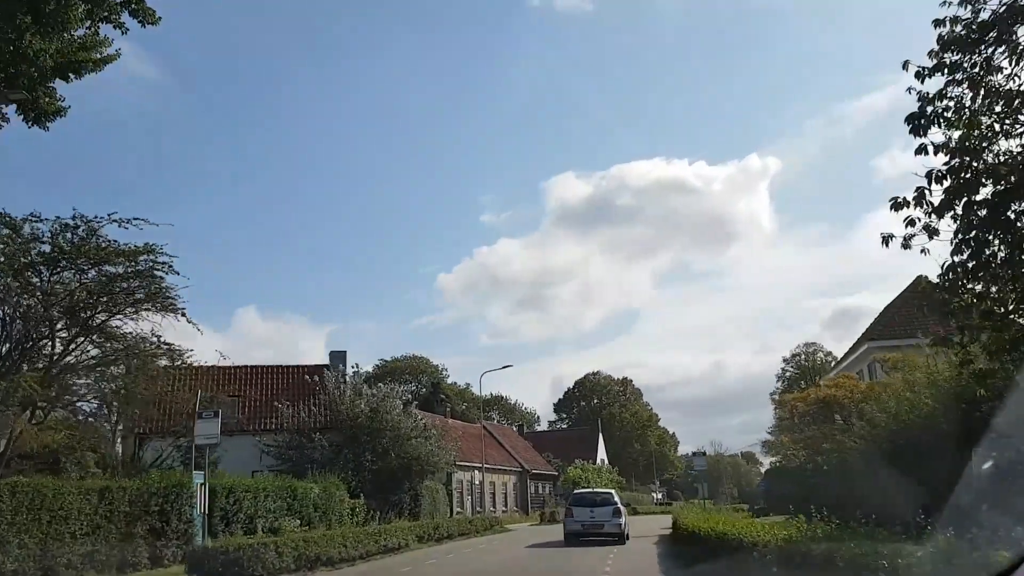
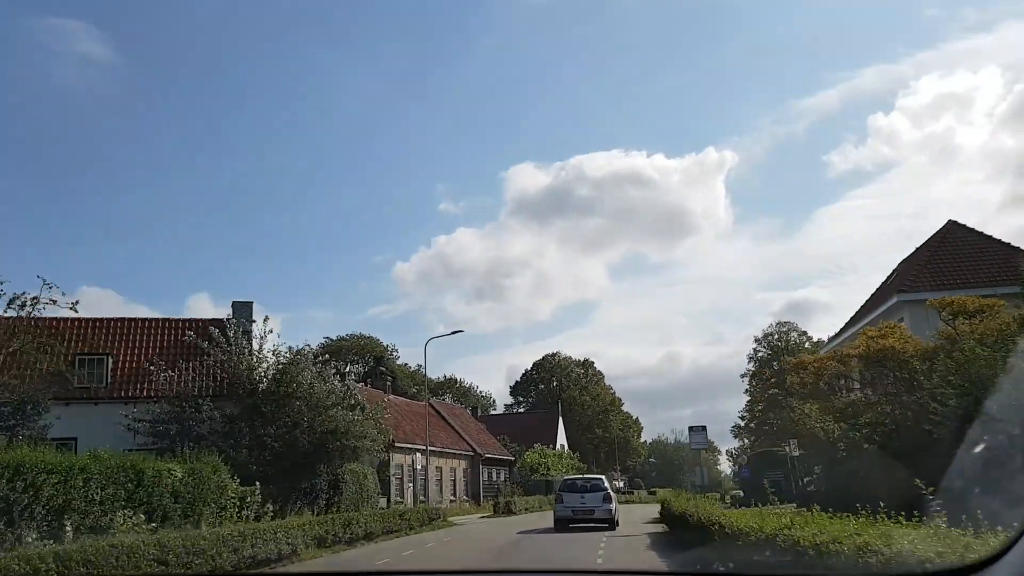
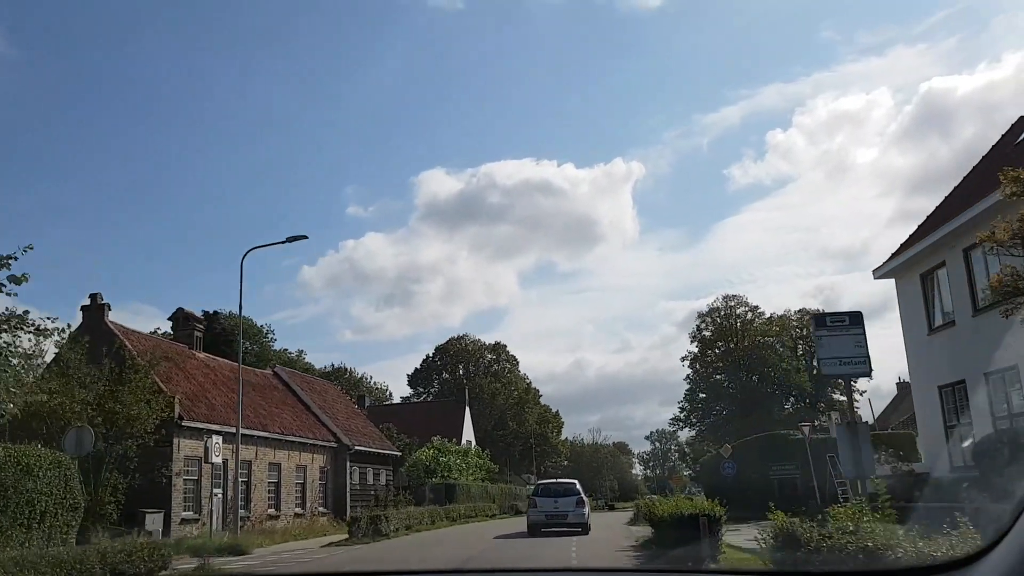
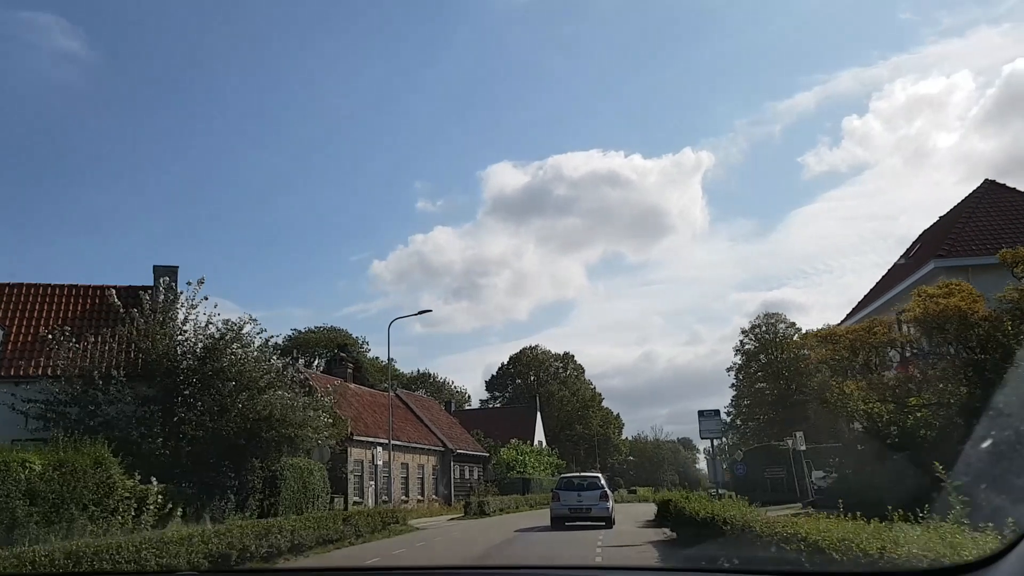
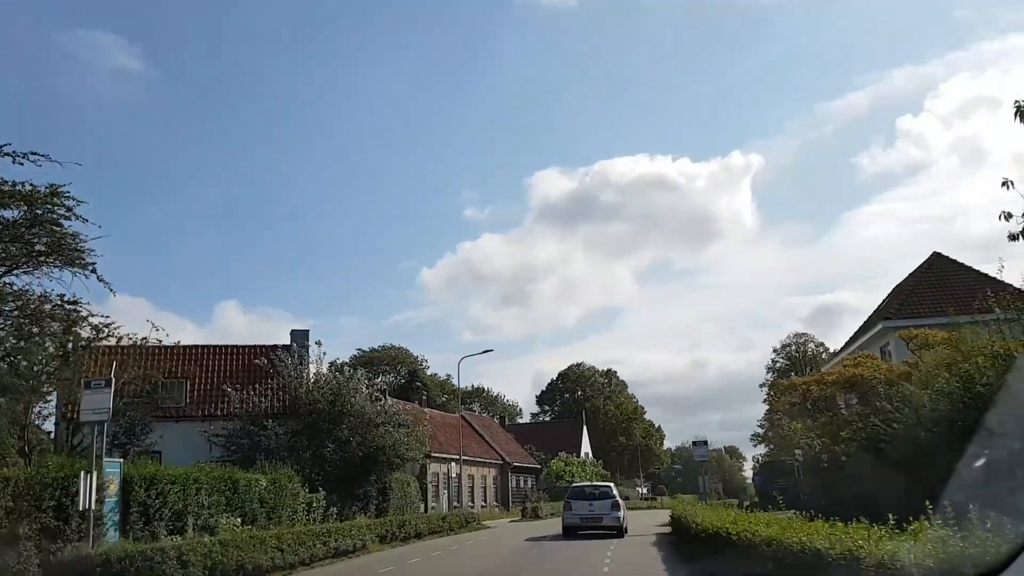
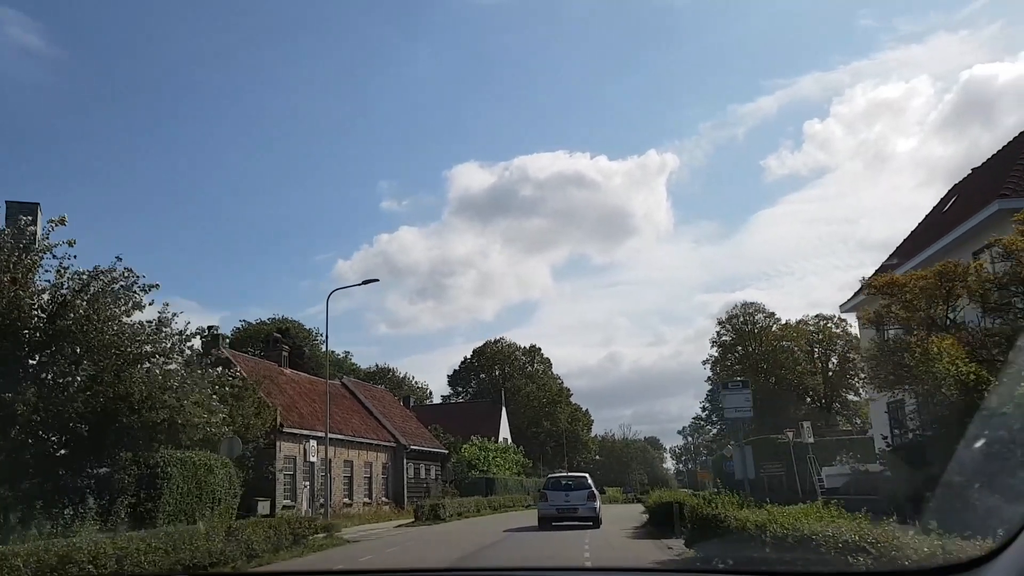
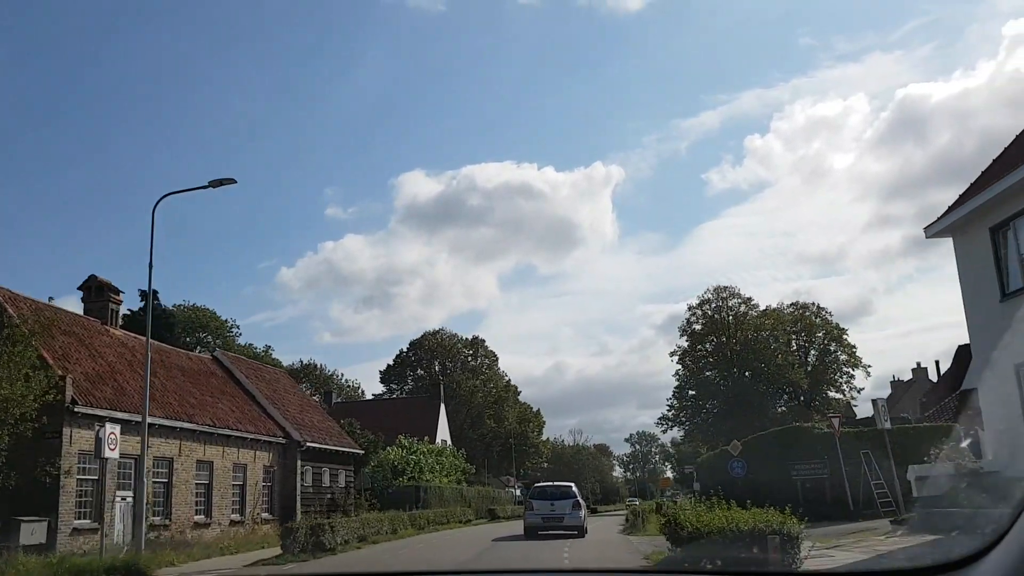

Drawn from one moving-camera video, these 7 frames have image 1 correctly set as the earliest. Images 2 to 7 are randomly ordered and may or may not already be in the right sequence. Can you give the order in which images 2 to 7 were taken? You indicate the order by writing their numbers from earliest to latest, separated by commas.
5, 2, 4, 6, 3, 7
